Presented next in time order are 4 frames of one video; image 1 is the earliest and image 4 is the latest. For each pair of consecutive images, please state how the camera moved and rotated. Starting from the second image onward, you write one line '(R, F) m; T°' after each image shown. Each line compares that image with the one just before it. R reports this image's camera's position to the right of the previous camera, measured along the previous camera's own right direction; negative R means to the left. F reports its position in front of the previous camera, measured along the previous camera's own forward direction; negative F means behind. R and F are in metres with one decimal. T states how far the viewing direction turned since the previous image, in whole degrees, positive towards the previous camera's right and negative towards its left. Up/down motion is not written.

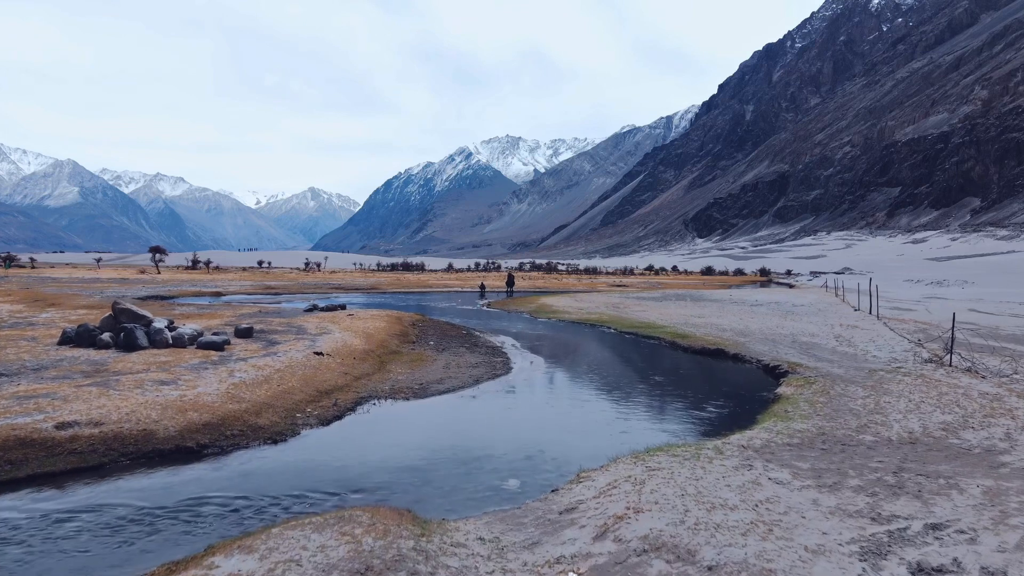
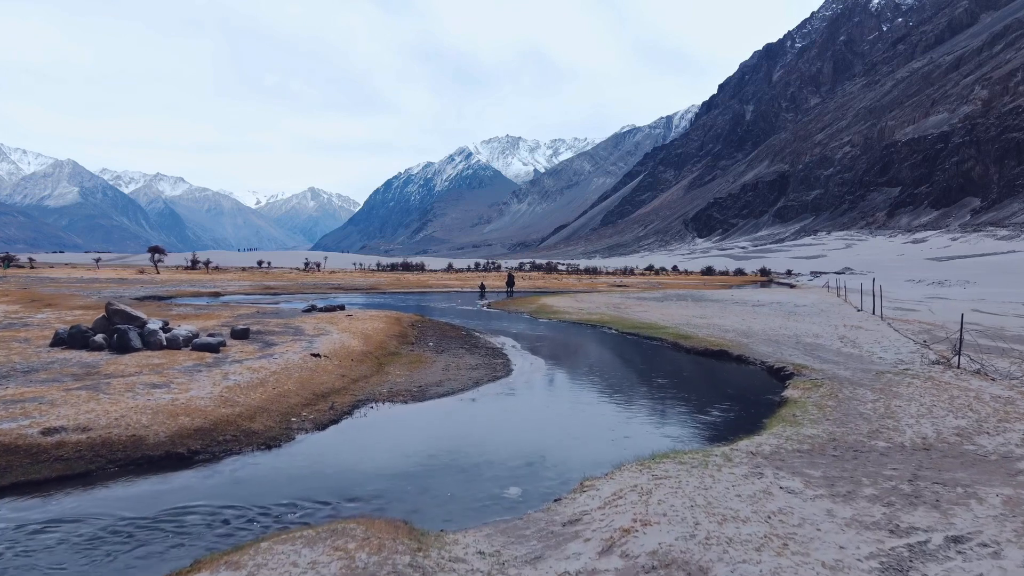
(0.0, +0.4) m; 0°
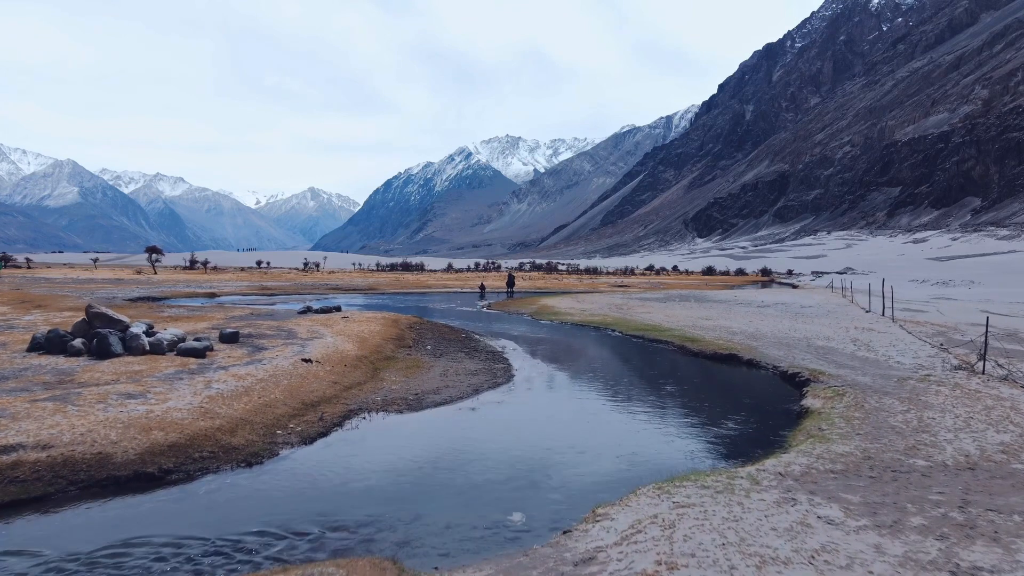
(-0.1, +1.3) m; 0°
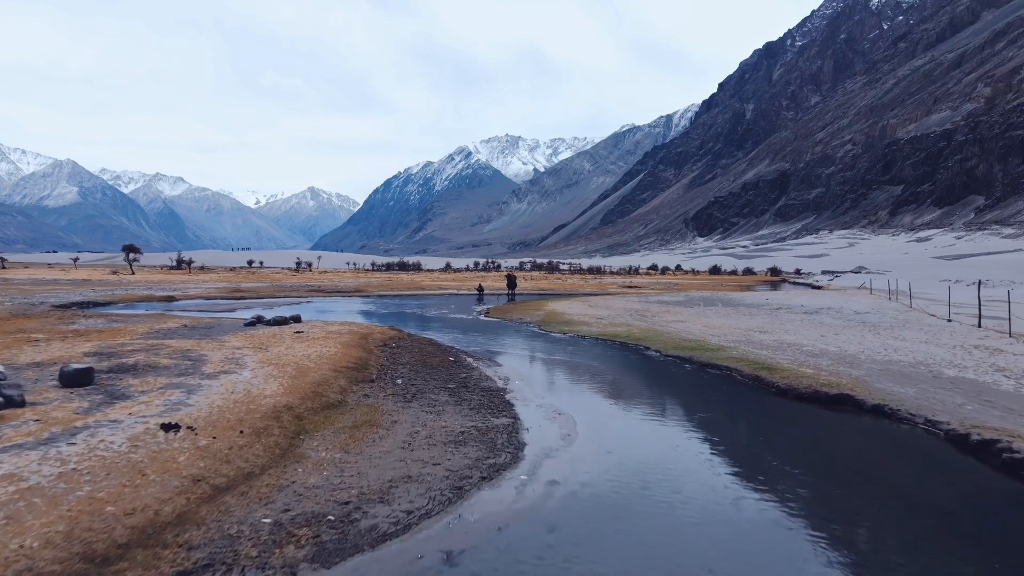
(-0.2, +10.0) m; 0°
